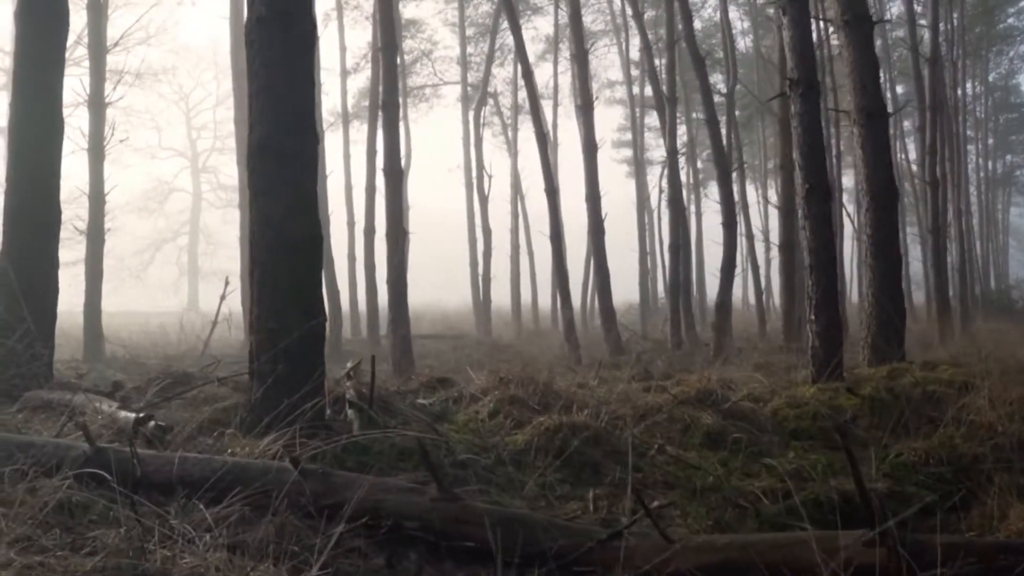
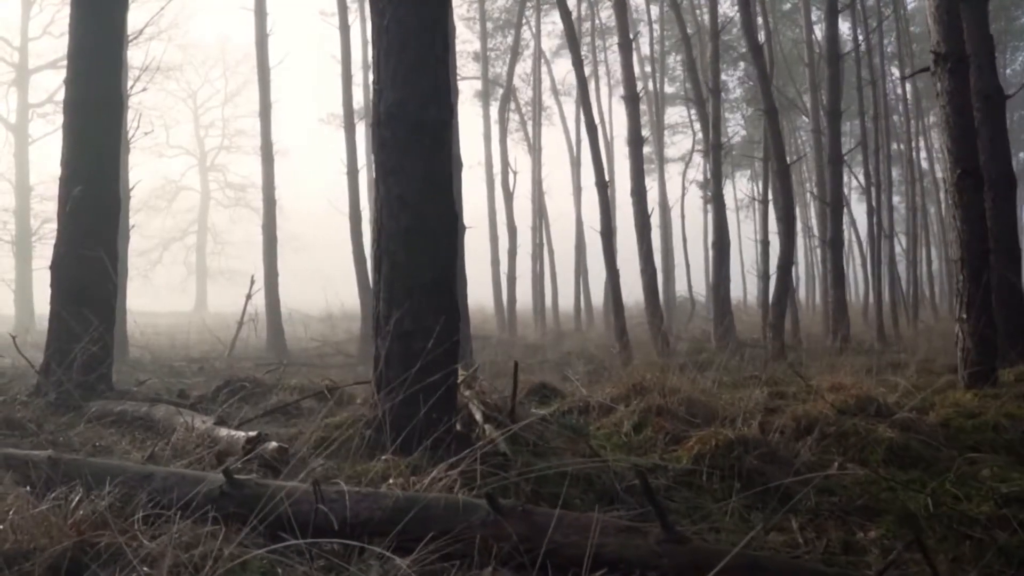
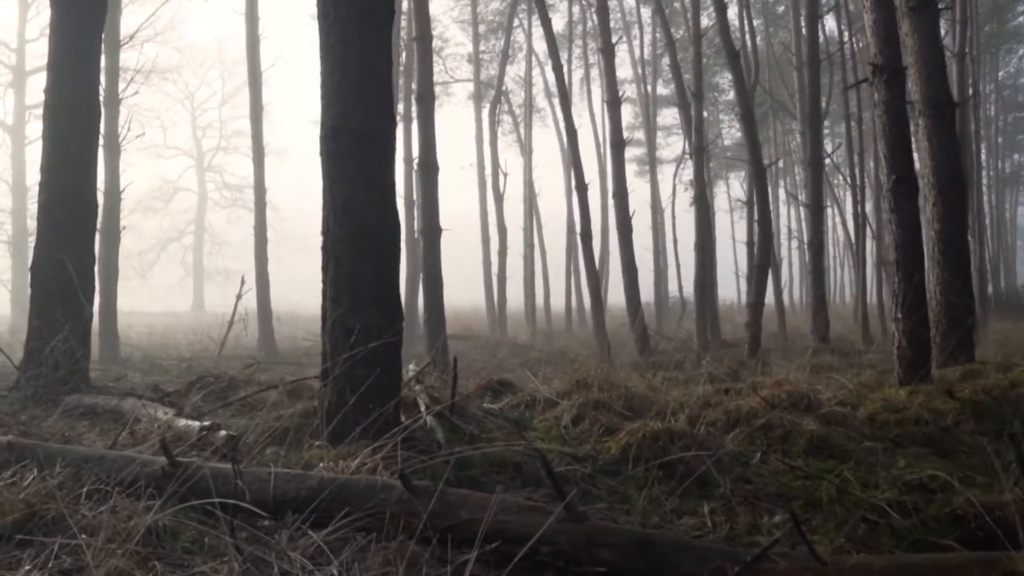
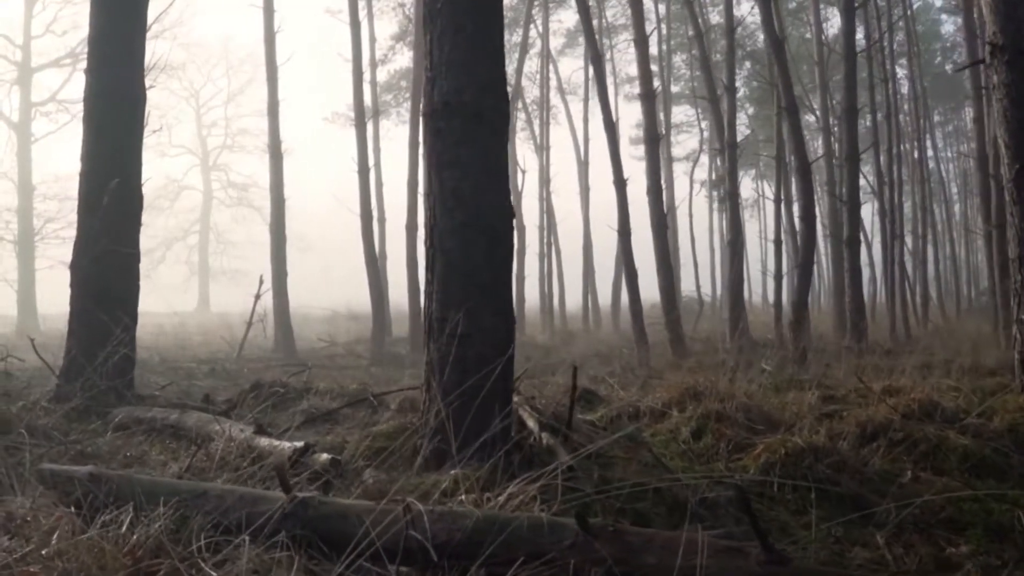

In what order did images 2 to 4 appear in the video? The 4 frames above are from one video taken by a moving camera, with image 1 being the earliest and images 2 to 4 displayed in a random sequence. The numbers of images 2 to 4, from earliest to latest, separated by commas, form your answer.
3, 2, 4
